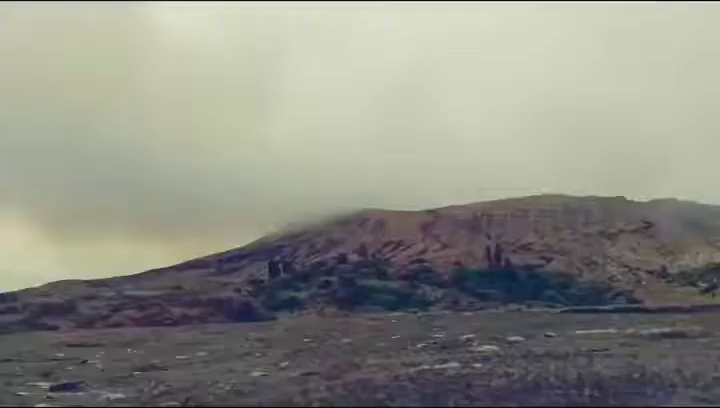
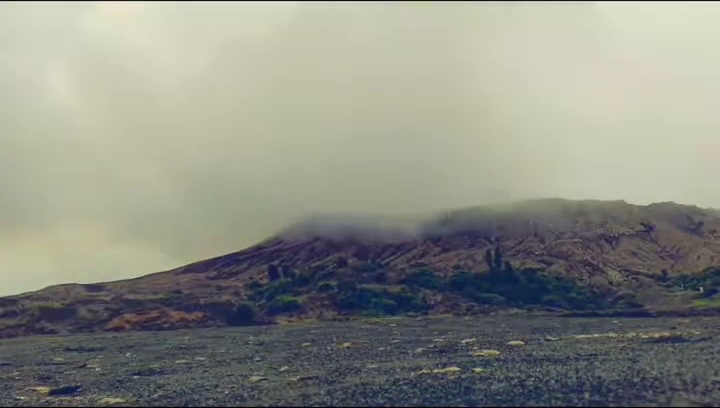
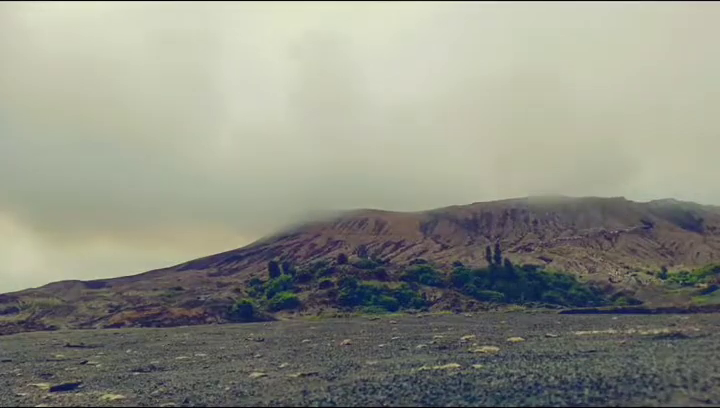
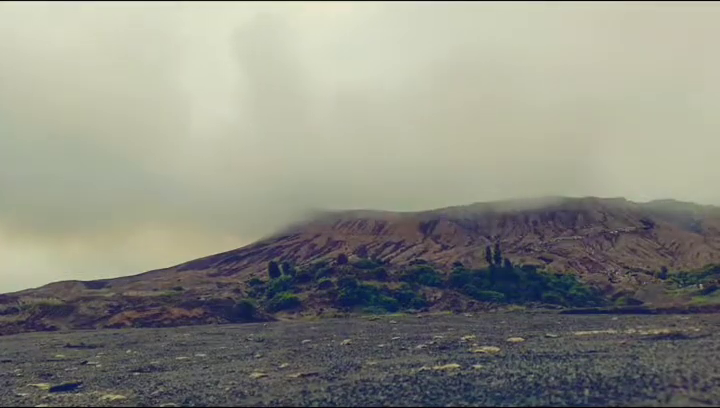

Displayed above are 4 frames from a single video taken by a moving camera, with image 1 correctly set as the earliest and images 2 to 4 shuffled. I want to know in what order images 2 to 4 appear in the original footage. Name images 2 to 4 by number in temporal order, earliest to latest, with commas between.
3, 4, 2
